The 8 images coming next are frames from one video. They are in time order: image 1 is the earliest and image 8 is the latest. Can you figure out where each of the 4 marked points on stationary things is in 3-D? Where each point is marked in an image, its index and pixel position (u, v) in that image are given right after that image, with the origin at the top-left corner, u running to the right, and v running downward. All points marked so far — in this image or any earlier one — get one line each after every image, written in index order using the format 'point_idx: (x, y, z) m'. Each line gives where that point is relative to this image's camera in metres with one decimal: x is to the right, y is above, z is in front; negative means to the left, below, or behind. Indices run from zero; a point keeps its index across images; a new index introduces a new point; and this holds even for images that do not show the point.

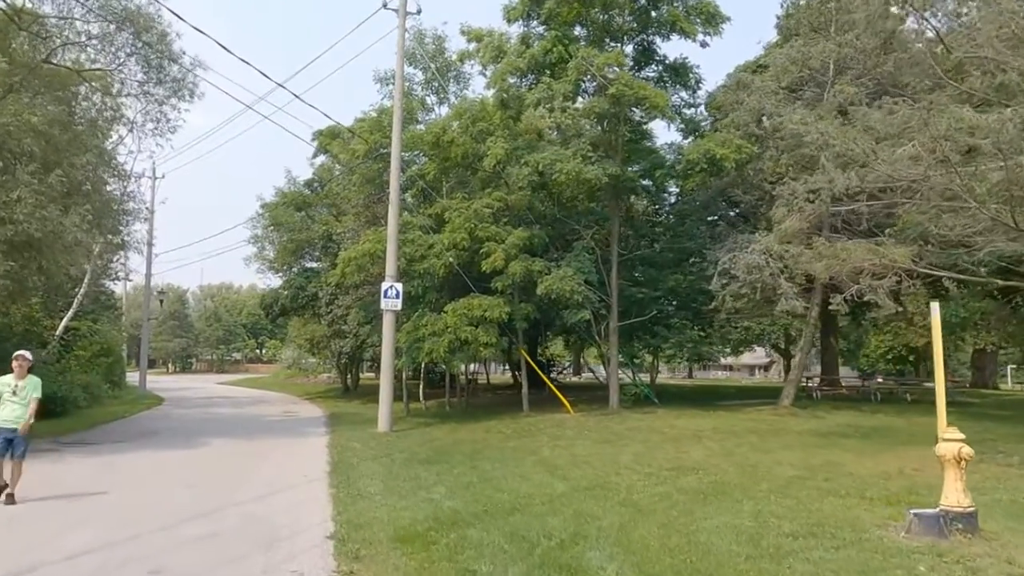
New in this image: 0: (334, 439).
0: (-4.1, -3.5, +18.1) m
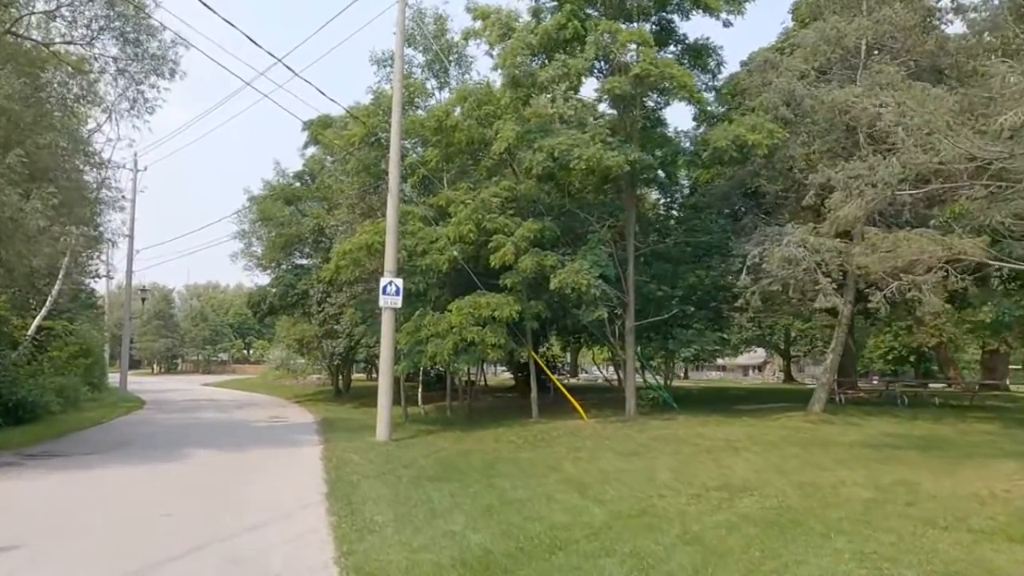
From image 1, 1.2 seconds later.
0: (-3.8, -3.4, +16.4) m
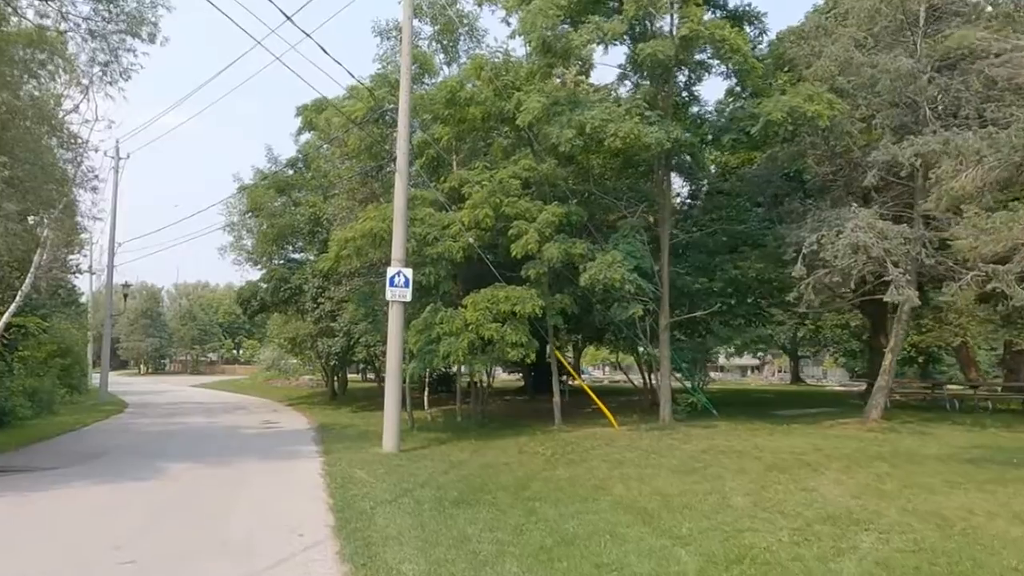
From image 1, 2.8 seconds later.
0: (-3.3, -3.2, +14.2) m
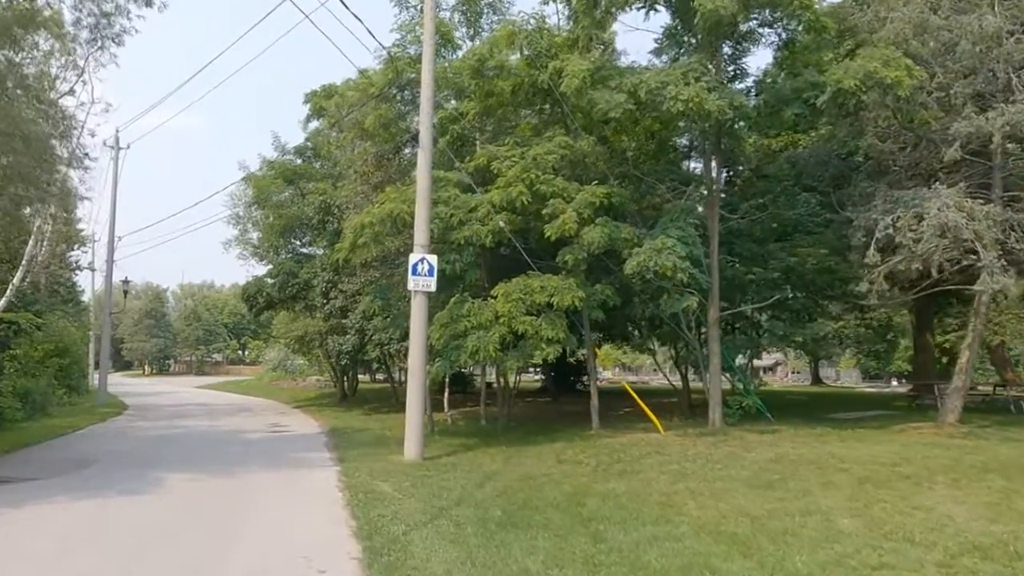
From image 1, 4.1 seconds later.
0: (-2.6, -3.0, +12.5) m
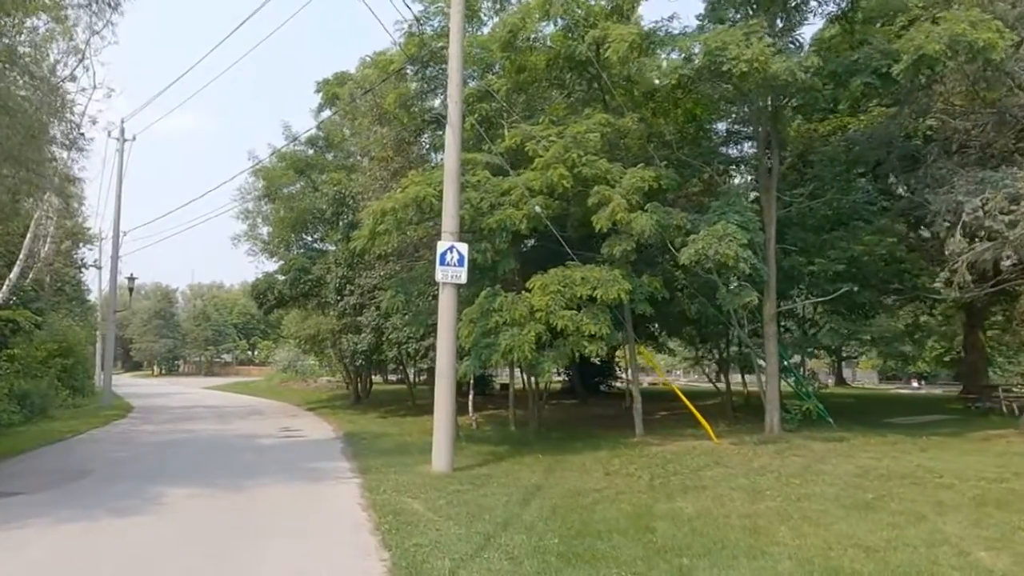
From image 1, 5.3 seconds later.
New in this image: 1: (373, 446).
0: (-2.0, -2.9, +11.0) m
1: (-3.0, -3.4, +17.0) m
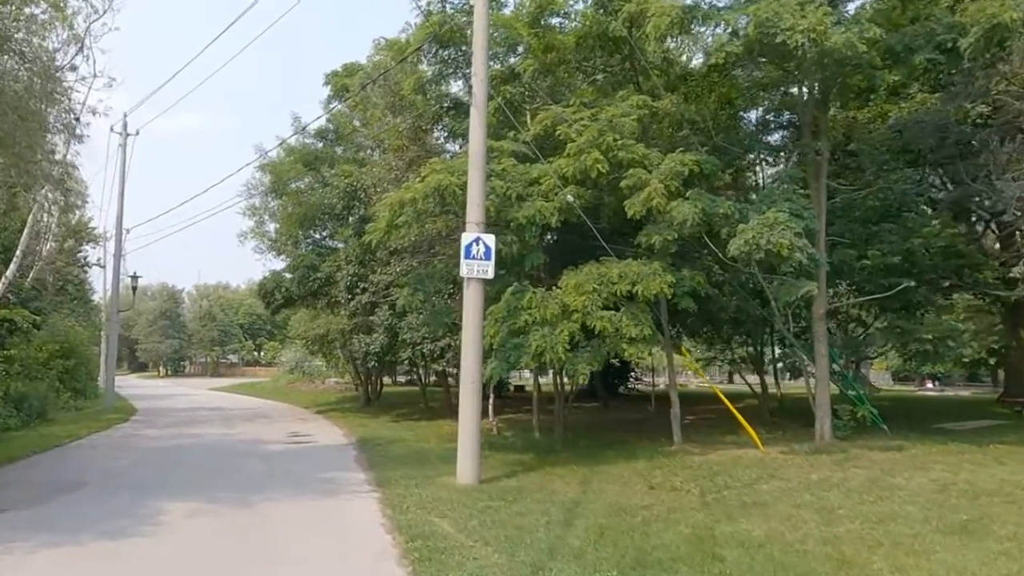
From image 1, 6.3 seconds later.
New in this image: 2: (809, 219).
0: (-1.5, -2.8, +9.9) m
1: (-2.5, -3.4, +15.9) m
2: (+4.8, +1.1, +12.7) m
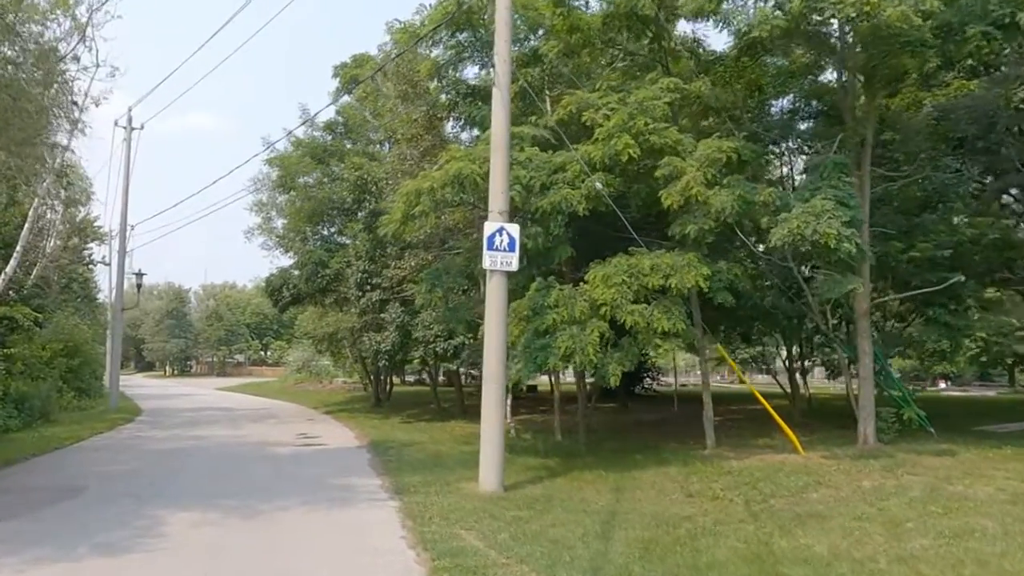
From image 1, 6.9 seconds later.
0: (-1.1, -2.7, +9.1) m
1: (-2.1, -3.3, +15.1) m
2: (+5.2, +1.2, +11.9) m
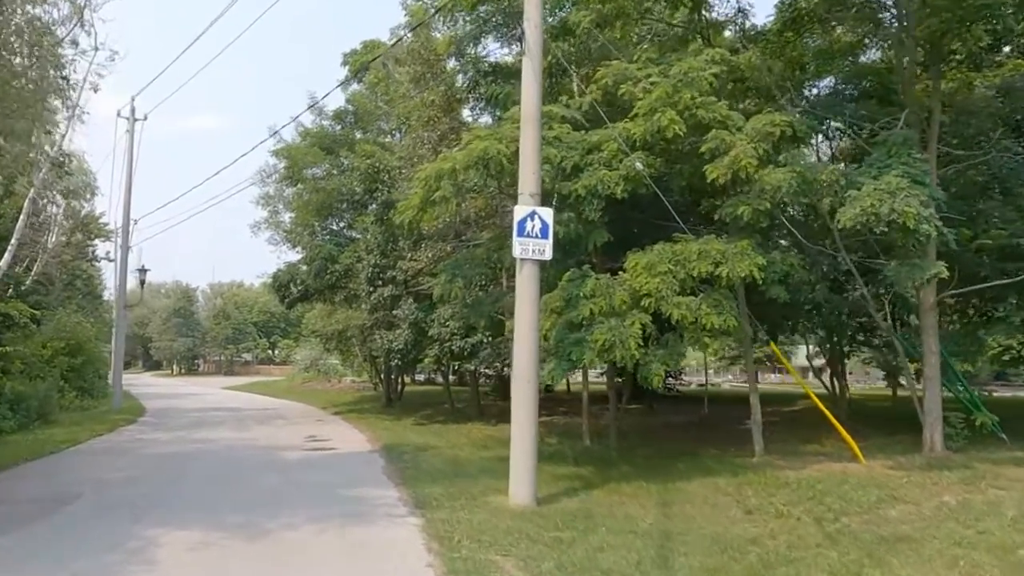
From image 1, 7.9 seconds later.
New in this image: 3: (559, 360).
0: (-0.7, -2.6, +8.0) m
1: (-1.6, -3.2, +14.0) m
2: (+5.7, +1.4, +10.7) m
3: (+0.6, -1.0, +11.0) m
